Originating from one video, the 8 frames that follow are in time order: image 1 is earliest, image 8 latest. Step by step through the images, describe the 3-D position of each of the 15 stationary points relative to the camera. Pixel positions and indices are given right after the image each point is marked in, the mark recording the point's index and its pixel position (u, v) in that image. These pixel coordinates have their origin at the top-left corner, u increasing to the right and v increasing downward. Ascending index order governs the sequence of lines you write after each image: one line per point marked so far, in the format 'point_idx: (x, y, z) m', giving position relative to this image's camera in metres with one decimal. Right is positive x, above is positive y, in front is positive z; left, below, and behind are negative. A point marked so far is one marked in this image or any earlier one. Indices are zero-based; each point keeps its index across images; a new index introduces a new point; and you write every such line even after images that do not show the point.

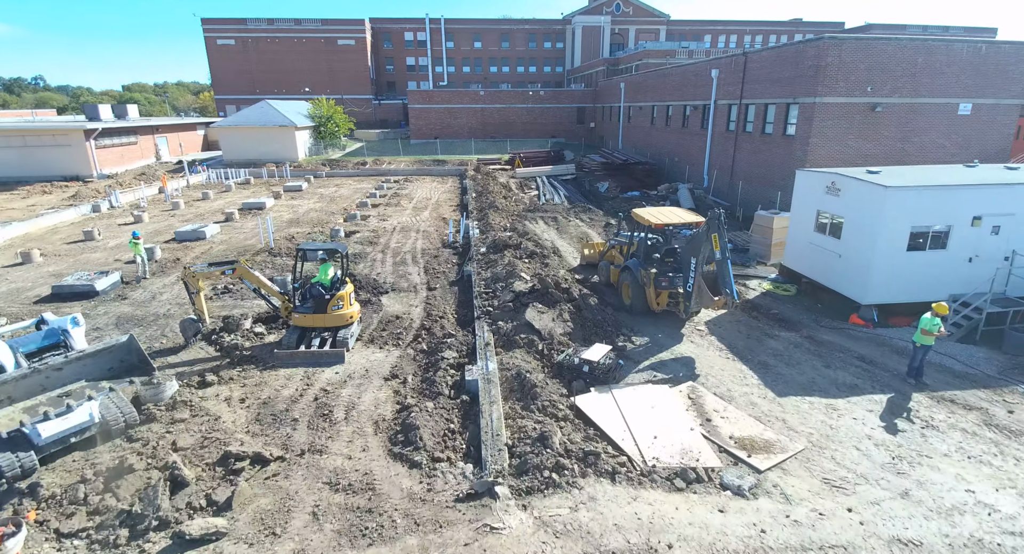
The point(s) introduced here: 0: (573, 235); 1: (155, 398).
0: (+2.0, +1.4, +17.5) m
1: (-5.5, -1.9, +8.3) m
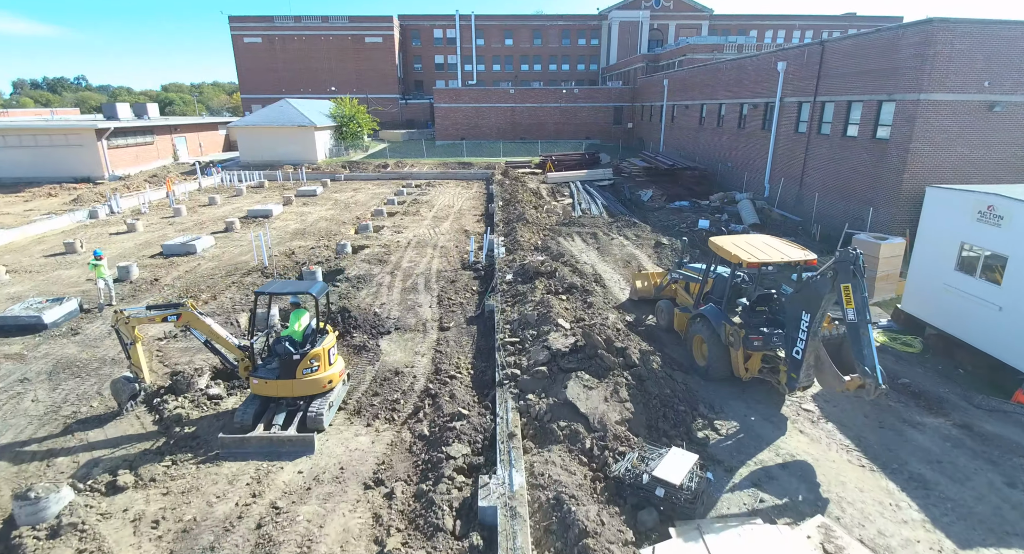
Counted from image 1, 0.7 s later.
0: (+2.9, +0.5, +14.6) m
1: (-5.2, -2.6, +5.8) m
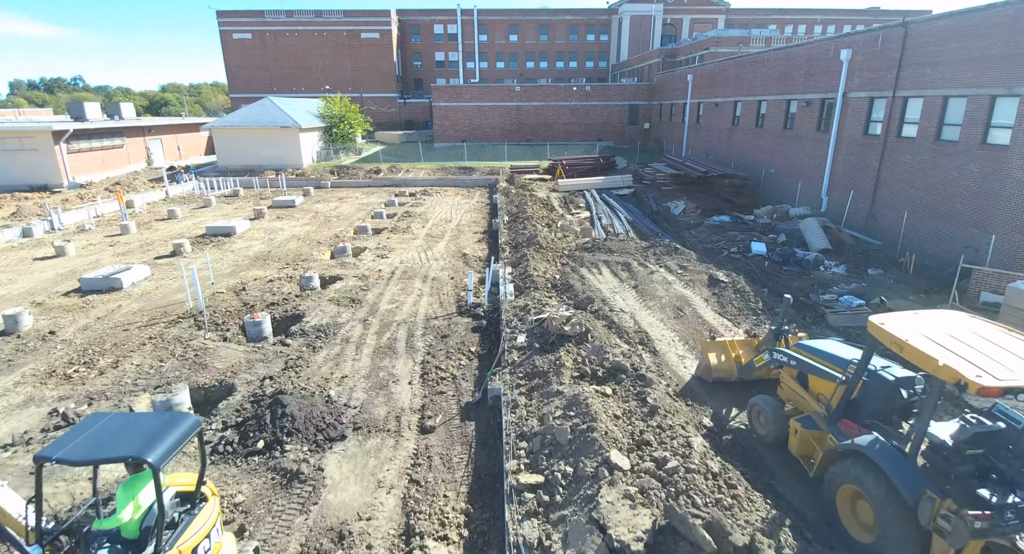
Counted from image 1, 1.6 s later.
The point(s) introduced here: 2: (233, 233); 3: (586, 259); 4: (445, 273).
0: (+3.1, -0.5, +10.9) m
1: (-5.0, -3.6, +2.2) m
2: (-9.9, +1.5, +19.1) m
3: (+1.9, +0.5, +14.1) m
4: (-1.8, +0.1, +14.7) m
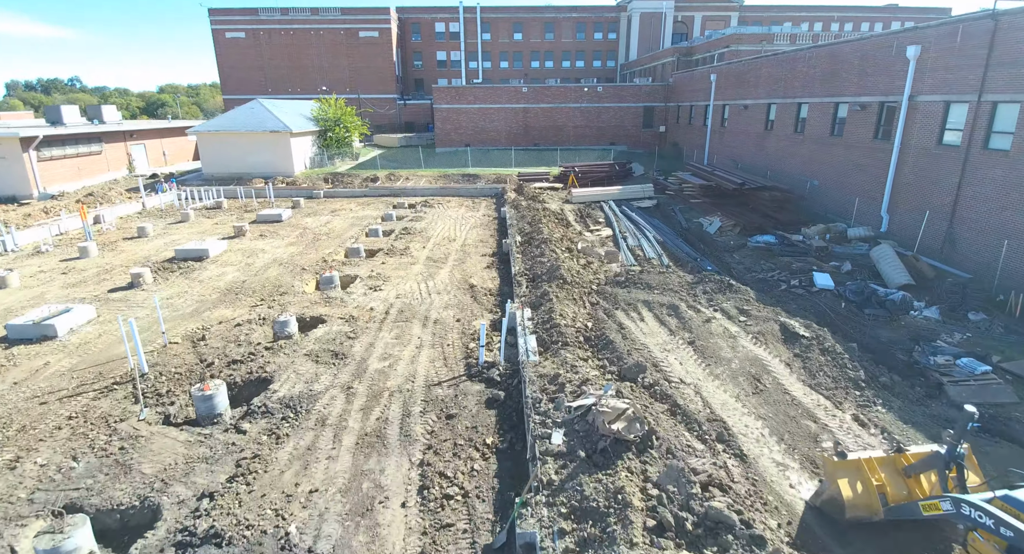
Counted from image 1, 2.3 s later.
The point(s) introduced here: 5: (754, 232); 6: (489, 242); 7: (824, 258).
0: (+3.5, -1.5, +8.5) m
1: (-4.6, -4.6, -0.3) m
2: (-9.5, +0.6, +16.6) m
3: (+2.3, -0.4, +11.6) m
4: (-1.4, -0.8, +12.2) m
5: (+8.0, +1.5, +17.7) m
6: (-0.8, +1.2, +18.5) m
7: (+8.6, +0.5, +14.8) m
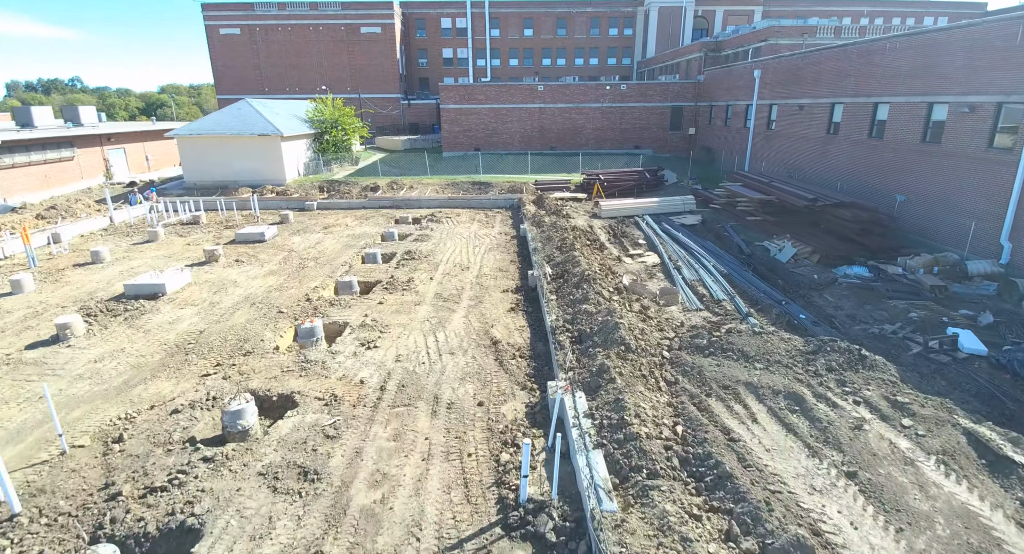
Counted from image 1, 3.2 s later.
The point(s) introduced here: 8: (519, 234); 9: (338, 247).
0: (+4.2, -2.5, +5.2) m
1: (-4.0, -5.6, -3.5) m
2: (-8.8, -0.4, +13.4) m
3: (+3.0, -1.5, +8.3) m
4: (-0.7, -1.9, +9.0) m
5: (+8.7, +0.4, +14.4) m
6: (-0.1, +0.2, +15.3) m
7: (+9.3, -0.5, +11.4) m
8: (+0.2, +1.5, +19.5) m
9: (-5.9, +1.0, +18.3) m
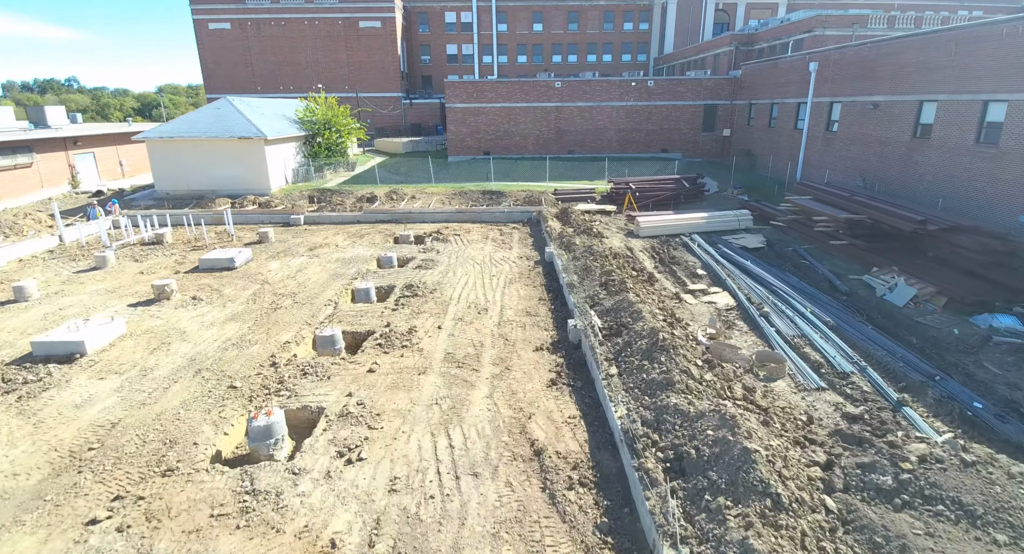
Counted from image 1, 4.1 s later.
0: (+4.9, -3.5, +1.7) m
1: (-3.4, -6.7, -6.9) m
2: (-8.1, -1.5, +10.0) m
3: (+3.7, -2.5, +4.9) m
4: (-0.1, -2.9, +5.5) m
5: (+9.4, -0.6, +10.9) m
6: (+0.6, -0.8, +11.9) m
7: (+10.0, -1.6, +8.0) m
8: (+0.9, +0.5, +16.0) m
9: (-5.2, 0.0, +14.9) m
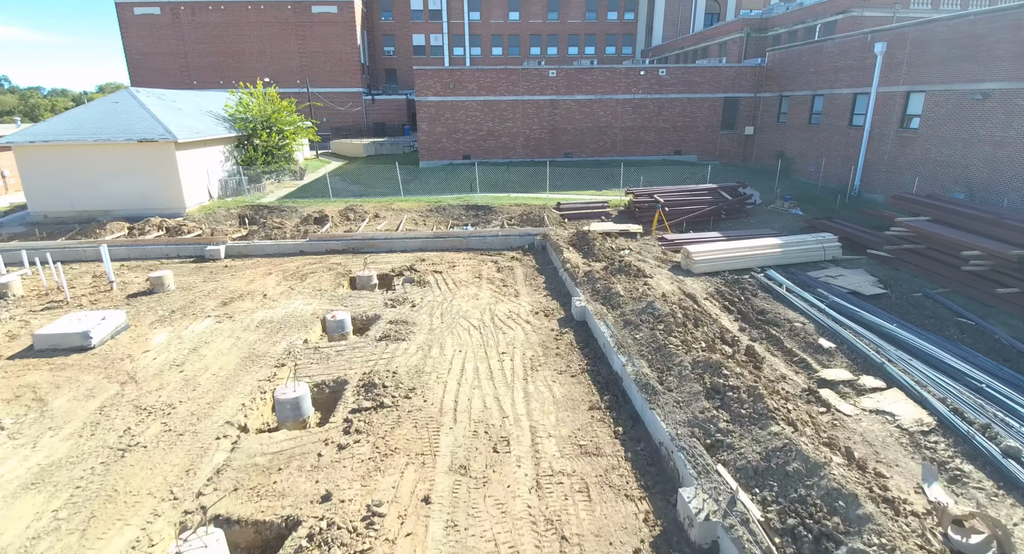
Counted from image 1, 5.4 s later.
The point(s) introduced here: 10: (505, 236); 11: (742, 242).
0: (+6.0, -4.8, -3.2) m
1: (-1.6, -8.1, -12.3) m
2: (-7.4, -3.0, +4.4) m
3: (+4.7, -3.8, -0.1) m
4: (+0.9, -4.2, +0.3) m
5: (+9.9, -1.8, +6.3) m
6: (+1.2, -2.2, +6.7) m
7: (+10.7, -2.7, +3.4) m
8: (+1.2, -0.8, +10.9) m
9: (-4.9, -1.5, +9.4) m
10: (-0.1, +1.2, +16.0) m
11: (+6.1, +0.9, +14.0) m
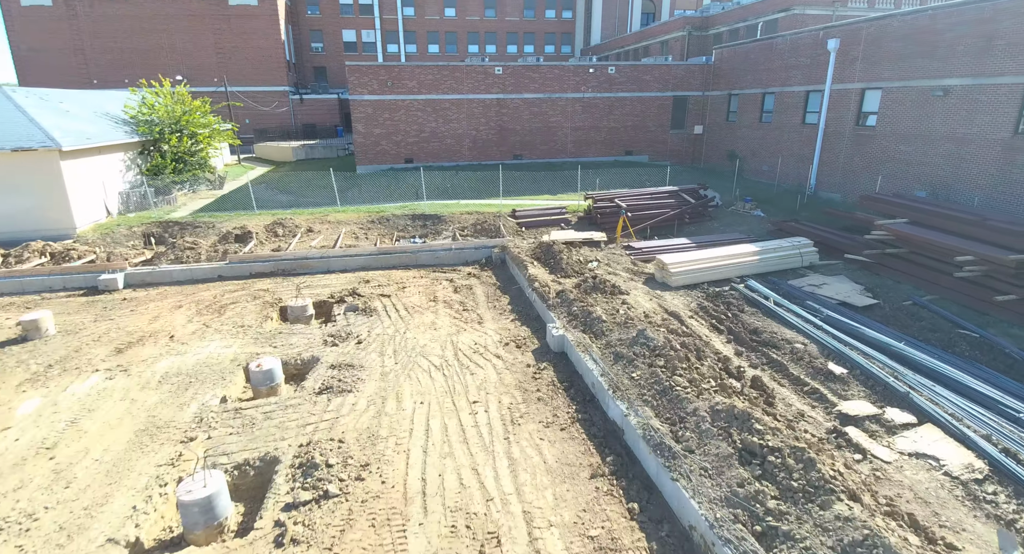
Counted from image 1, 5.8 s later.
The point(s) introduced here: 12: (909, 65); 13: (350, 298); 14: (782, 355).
0: (+7.1, -5.0, -4.0) m
1: (+0.6, -8.6, -13.9) m
2: (-7.1, -3.7, +2.0) m
3: (+5.4, -4.1, -1.1) m
4: (+1.6, -4.7, -1.1) m
5: (+9.9, -1.9, +5.8) m
6: (+1.1, -2.6, +5.3) m
7: (+11.0, -2.8, +3.0) m
8: (+0.6, -1.3, +9.4) m
9: (-5.2, -2.1, +7.3) m
10: (-1.3, +0.7, +14.4) m
11: (+5.0, +0.6, +13.0) m
12: (+11.2, +6.1, +15.2) m
13: (-3.6, -0.5, +11.7) m
14: (+4.5, -1.3, +8.8) m
